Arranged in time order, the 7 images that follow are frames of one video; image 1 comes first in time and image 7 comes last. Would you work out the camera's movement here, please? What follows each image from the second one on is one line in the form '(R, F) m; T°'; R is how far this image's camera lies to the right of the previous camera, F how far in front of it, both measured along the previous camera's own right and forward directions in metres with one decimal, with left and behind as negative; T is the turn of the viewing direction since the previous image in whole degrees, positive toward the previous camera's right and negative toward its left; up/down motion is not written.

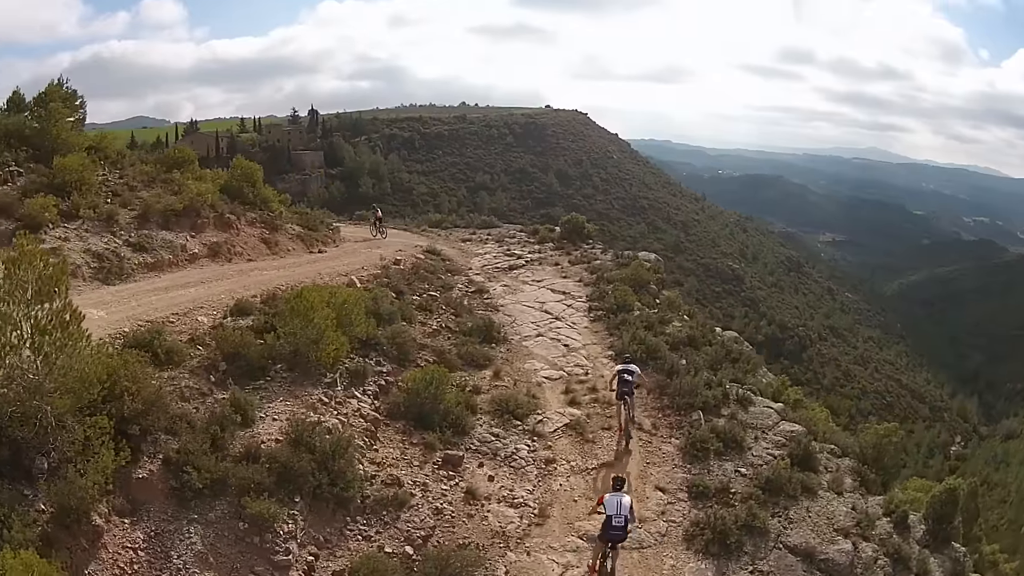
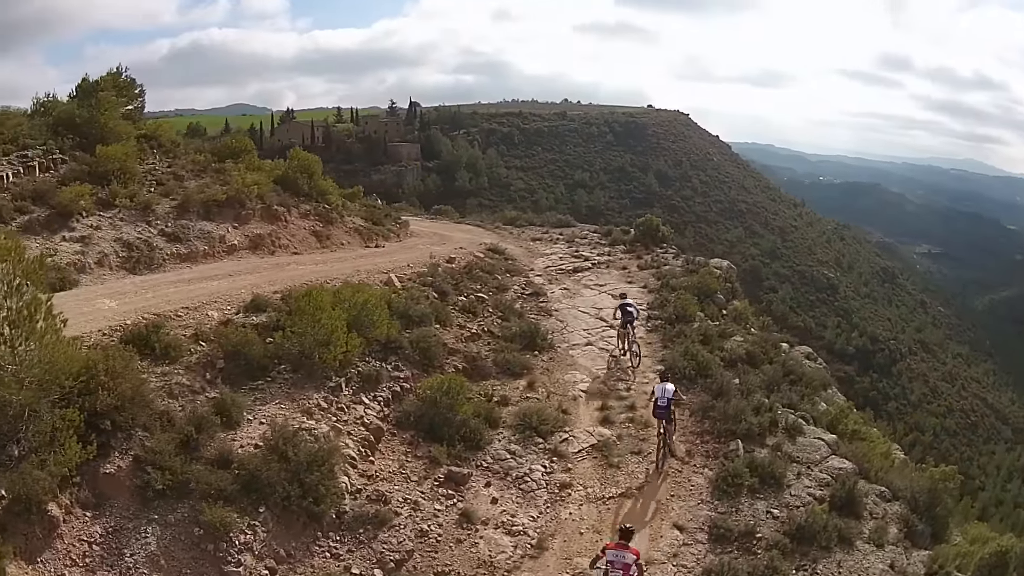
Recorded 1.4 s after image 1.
(+1.3, +1.0) m; -8°
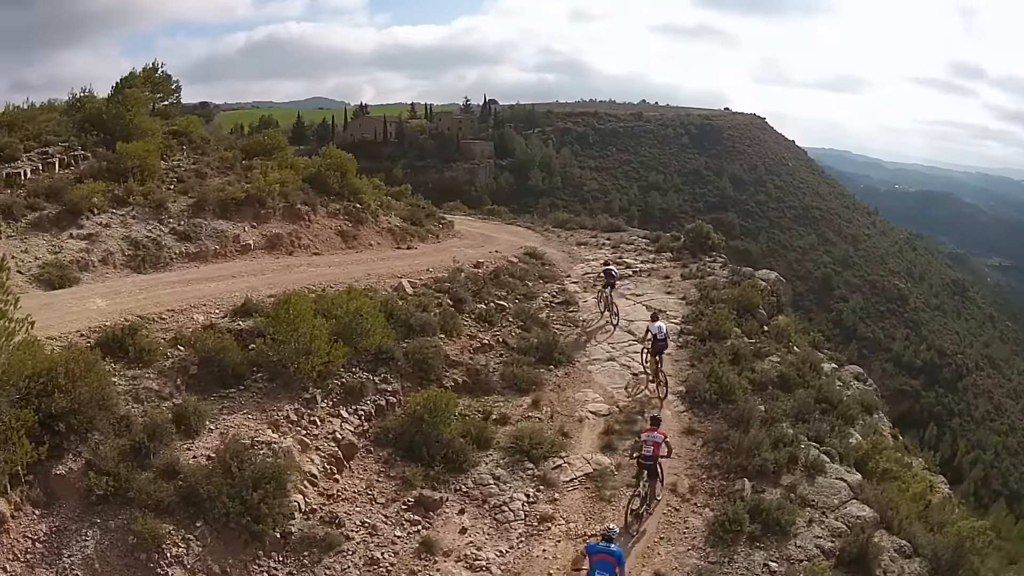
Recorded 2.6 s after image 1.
(+1.3, +0.8) m; -7°
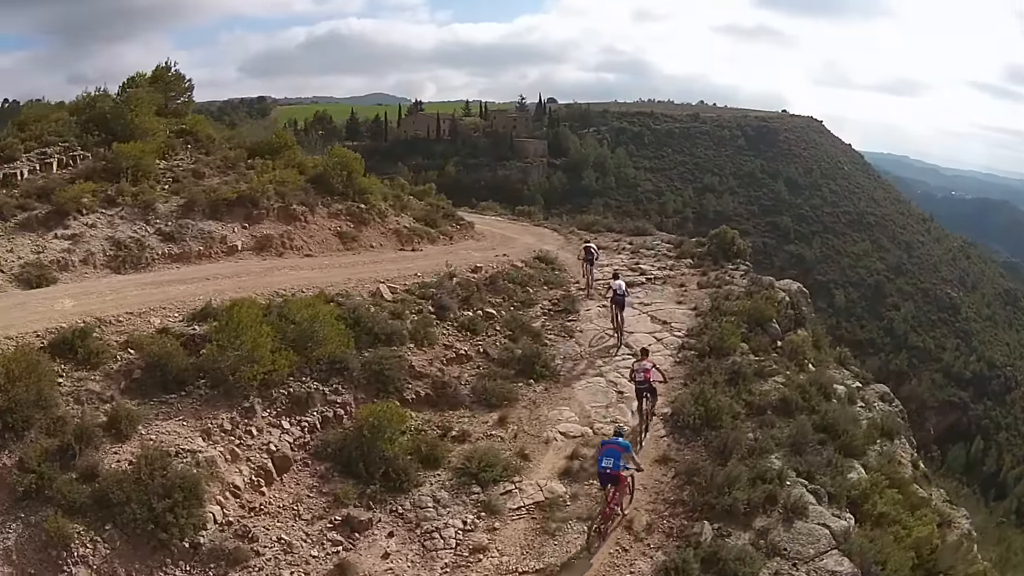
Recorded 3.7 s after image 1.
(+1.6, +0.5) m; -6°
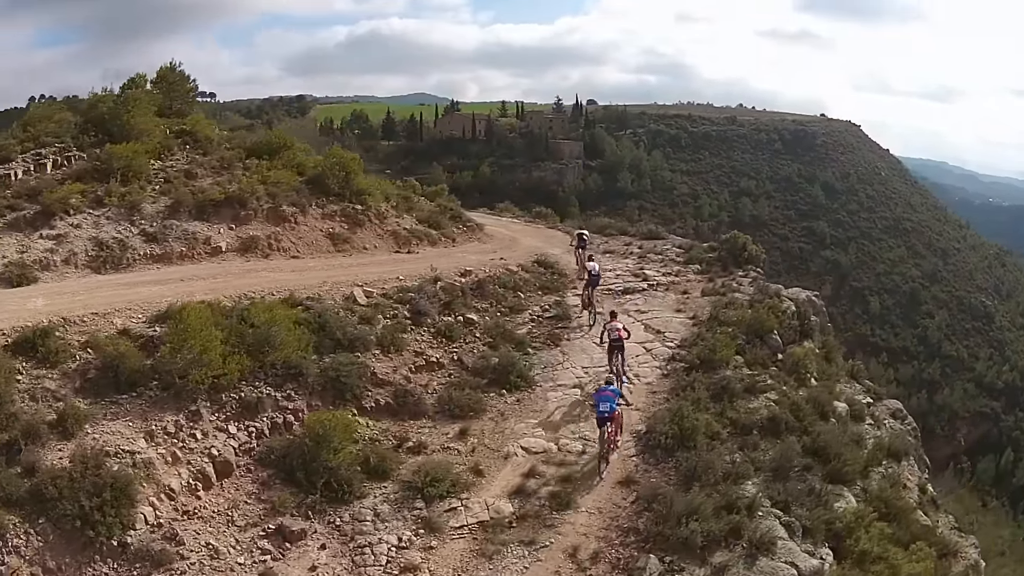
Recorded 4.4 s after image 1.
(+1.3, +0.3) m; -5°
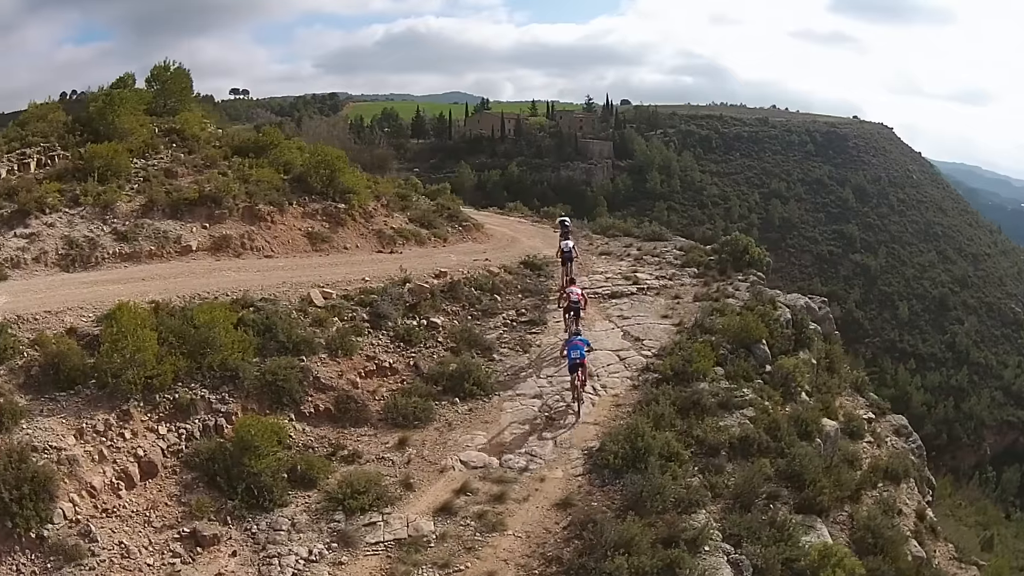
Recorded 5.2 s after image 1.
(+1.5, +0.3) m; -5°
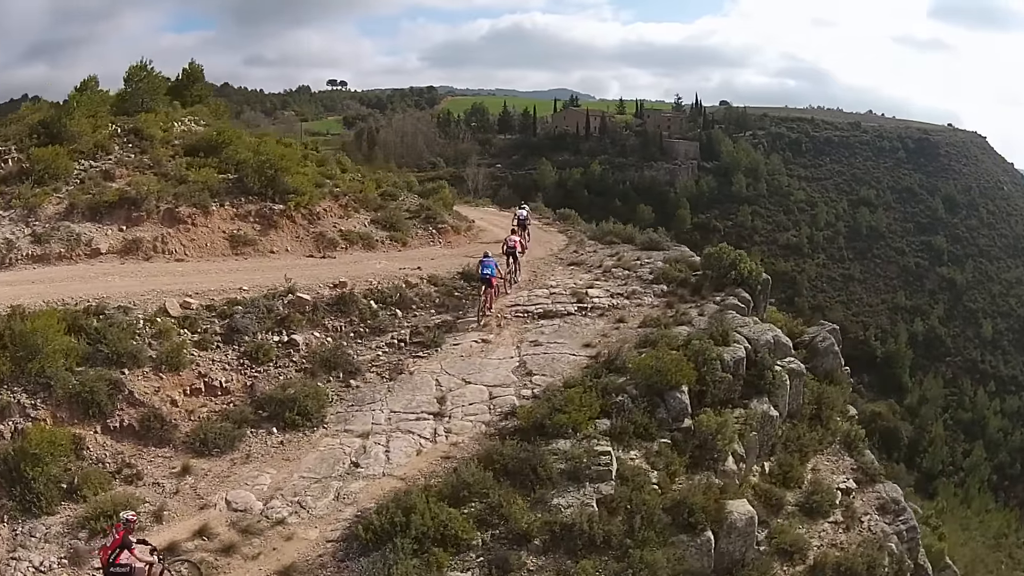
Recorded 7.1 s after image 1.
(+4.4, +1.5) m; -13°
